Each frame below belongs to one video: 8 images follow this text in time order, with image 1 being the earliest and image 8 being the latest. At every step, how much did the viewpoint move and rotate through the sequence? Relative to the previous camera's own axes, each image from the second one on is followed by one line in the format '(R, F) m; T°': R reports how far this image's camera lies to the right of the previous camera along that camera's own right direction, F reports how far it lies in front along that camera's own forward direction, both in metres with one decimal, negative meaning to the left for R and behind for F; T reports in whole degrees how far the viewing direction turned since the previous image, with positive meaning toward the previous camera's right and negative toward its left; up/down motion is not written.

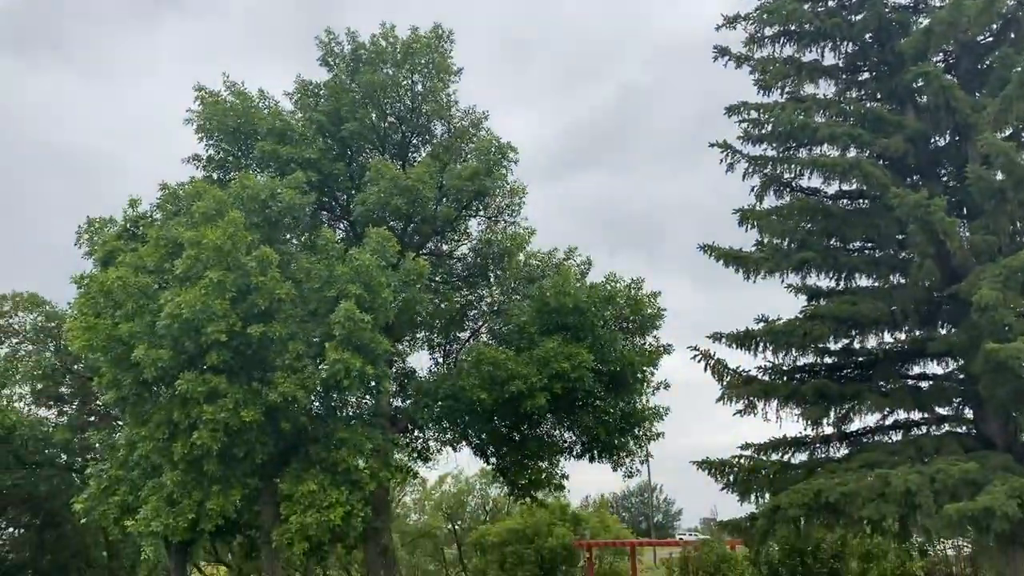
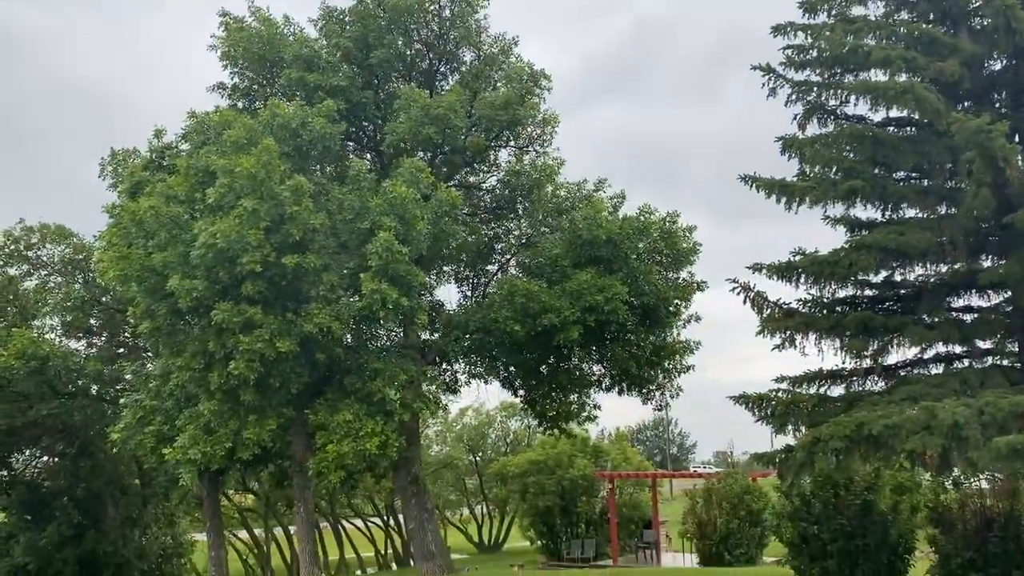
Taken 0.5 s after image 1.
(-0.3, +0.2) m; -1°
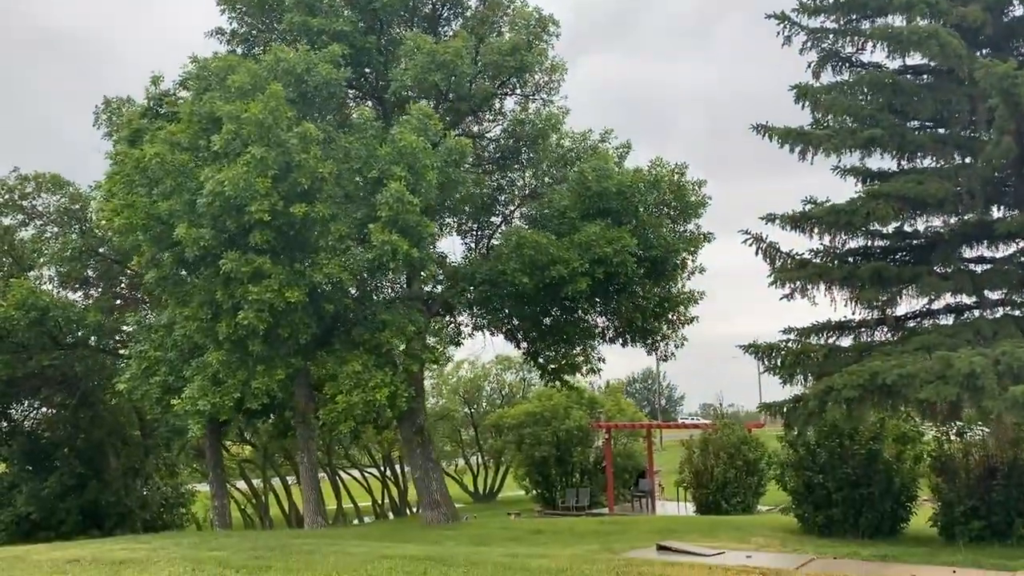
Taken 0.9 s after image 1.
(-0.3, +0.1) m; +1°
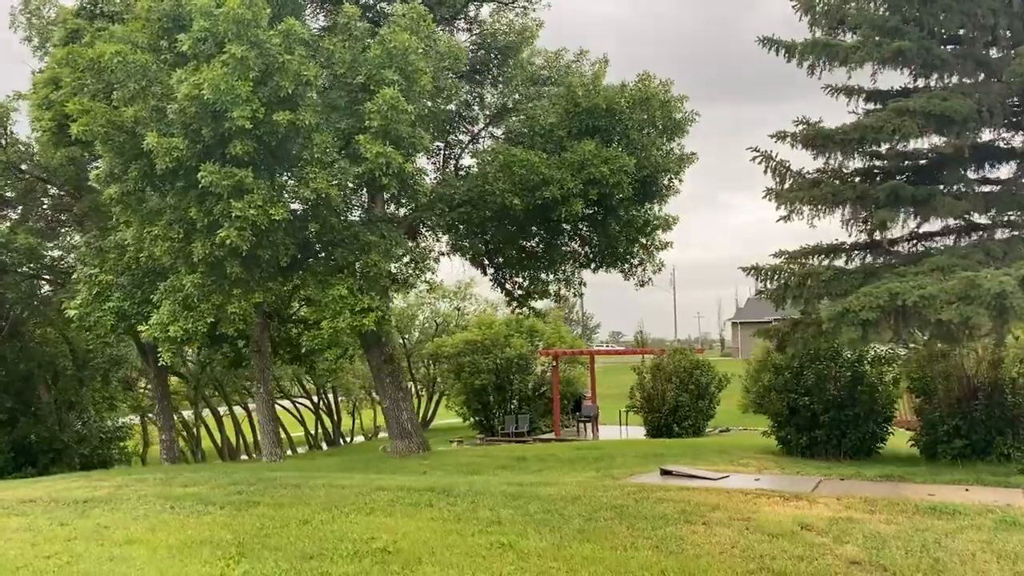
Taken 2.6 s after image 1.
(-1.2, +0.7) m; +6°
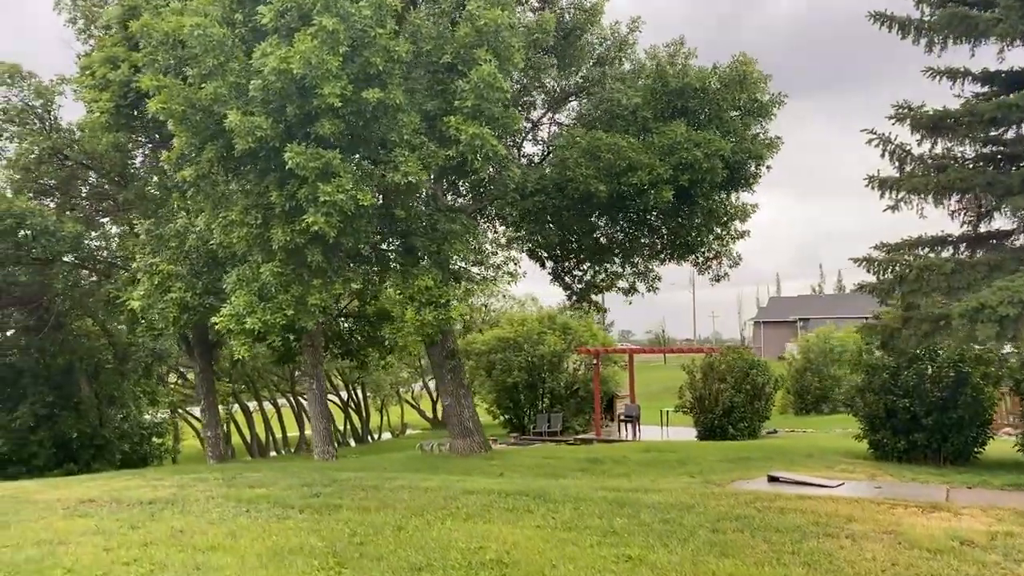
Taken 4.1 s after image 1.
(-1.1, +0.7) m; -1°
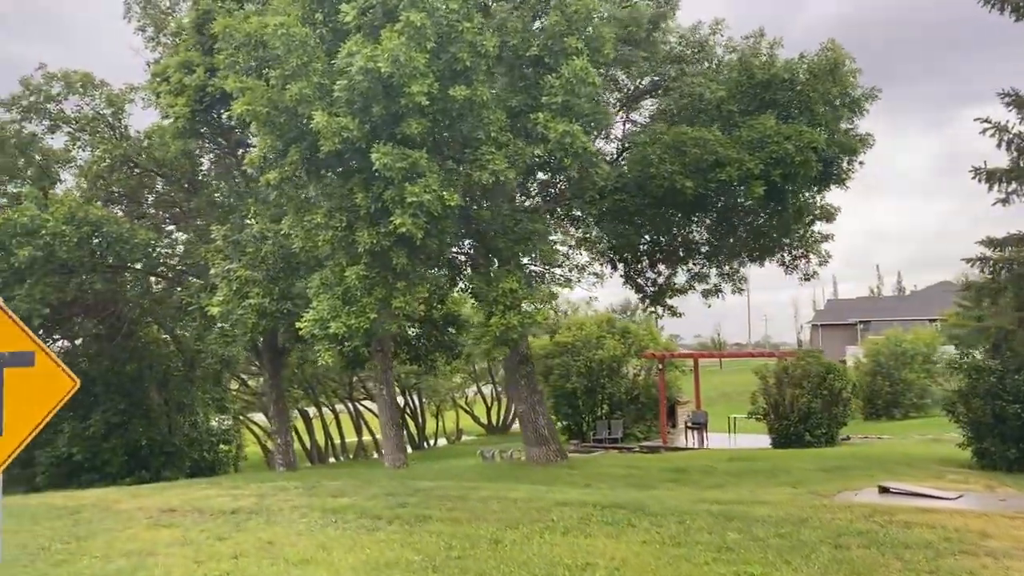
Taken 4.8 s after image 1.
(-0.6, +0.4) m; -3°
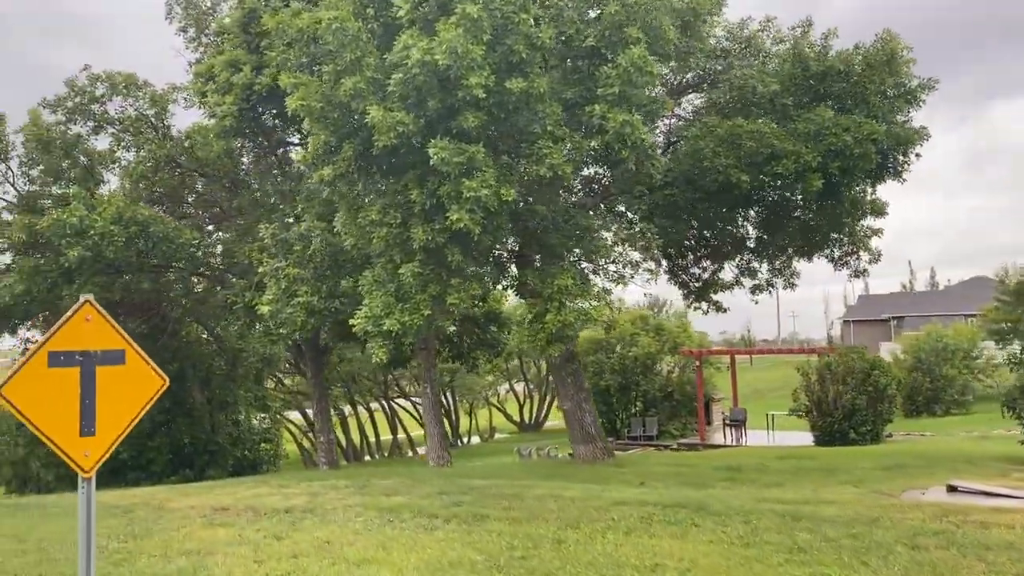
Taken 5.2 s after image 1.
(-0.4, +0.1) m; -2°
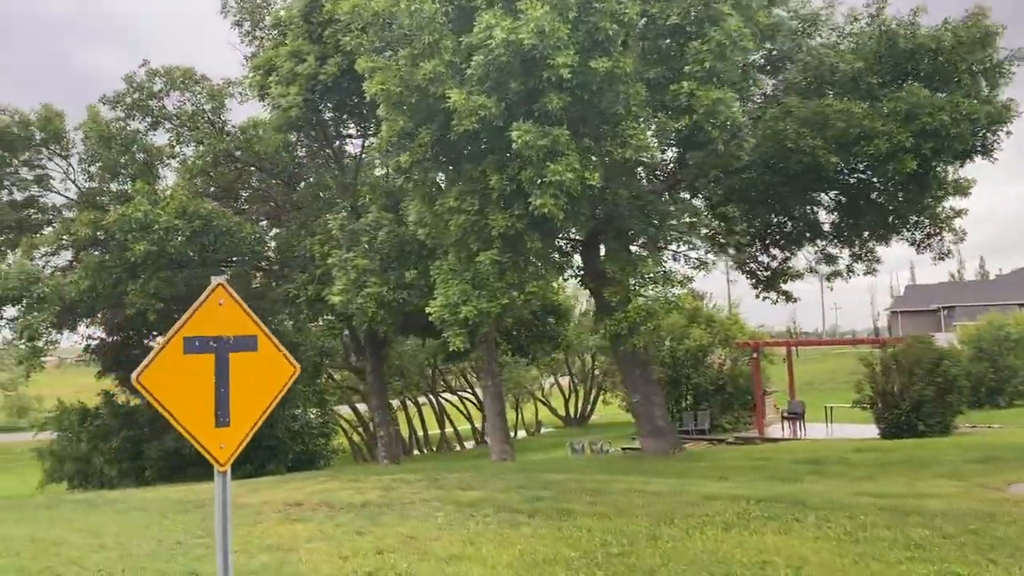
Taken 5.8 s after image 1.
(-0.6, +0.3) m; -2°
